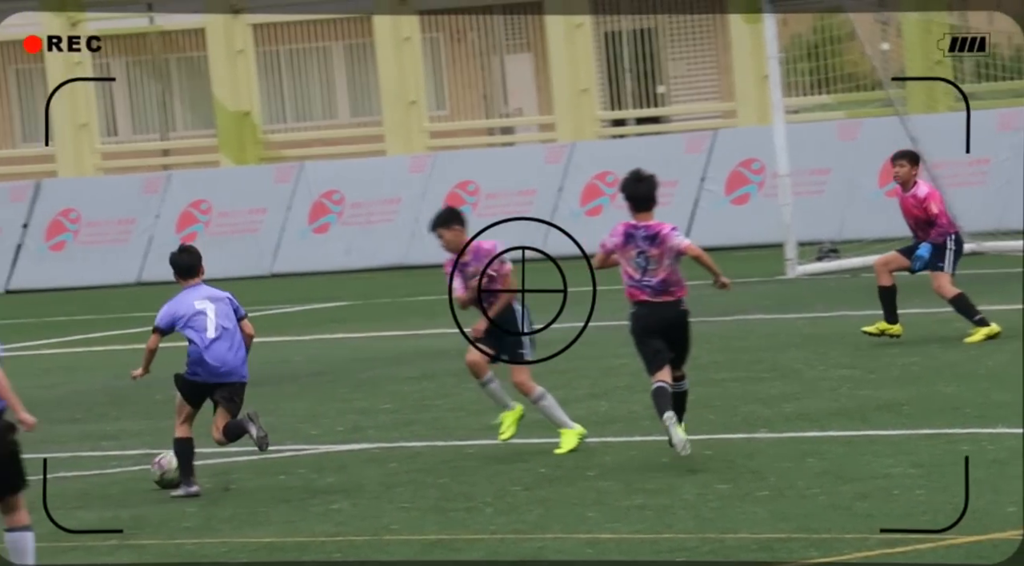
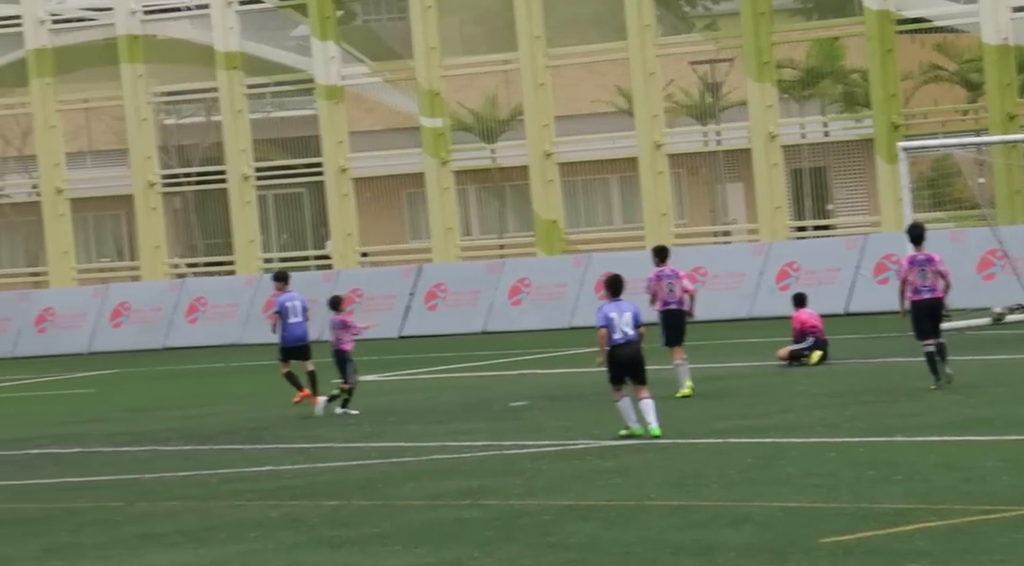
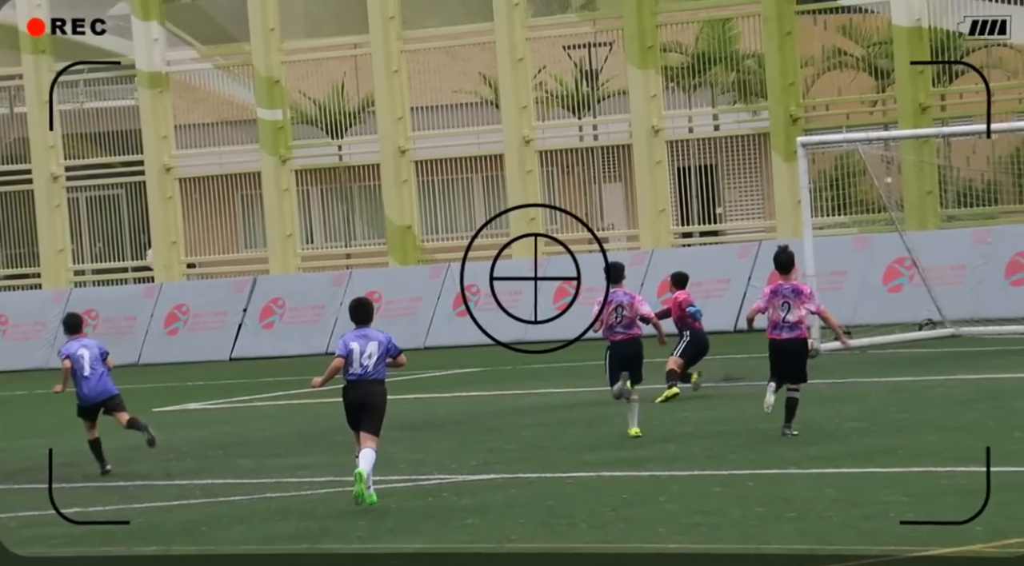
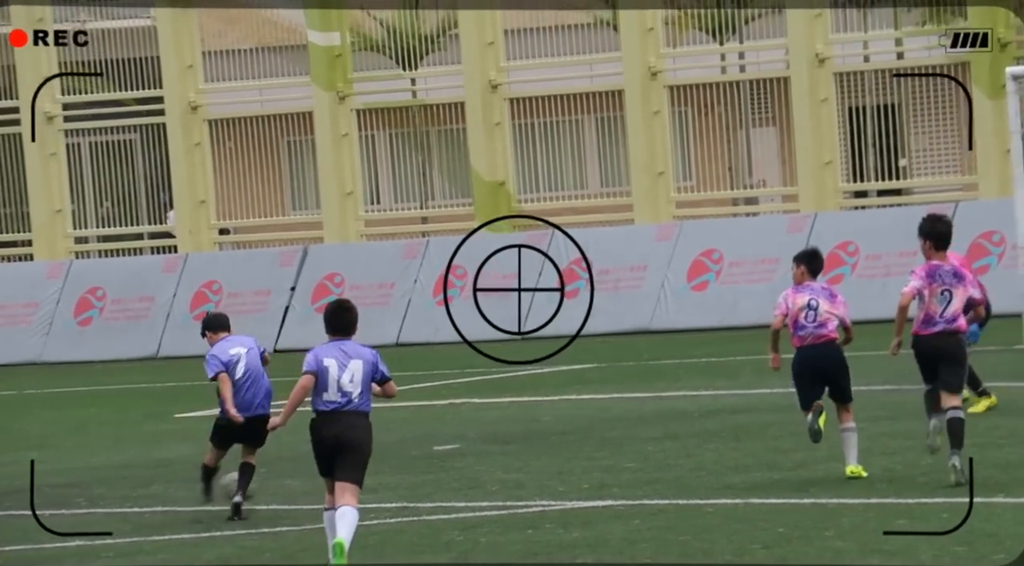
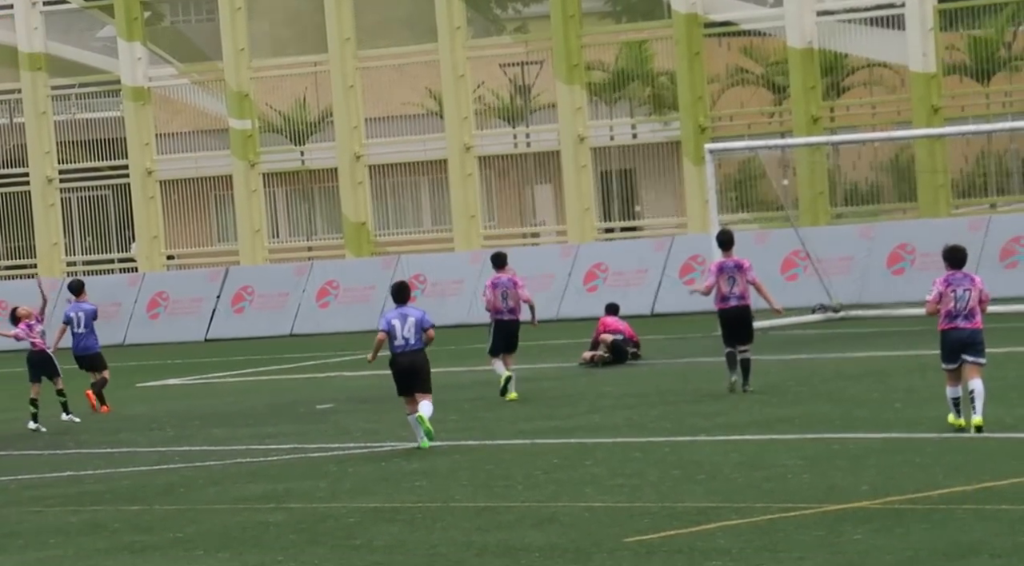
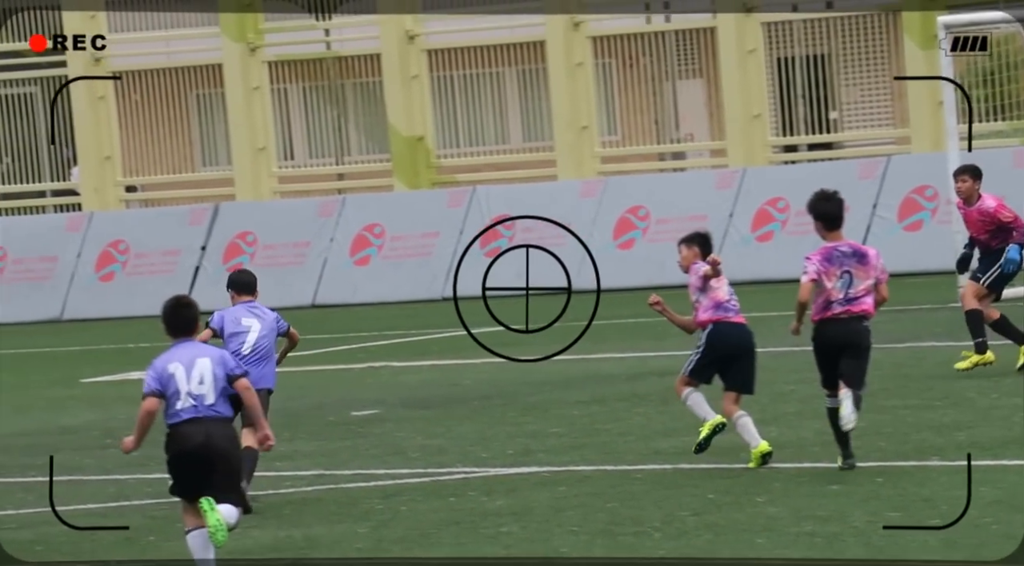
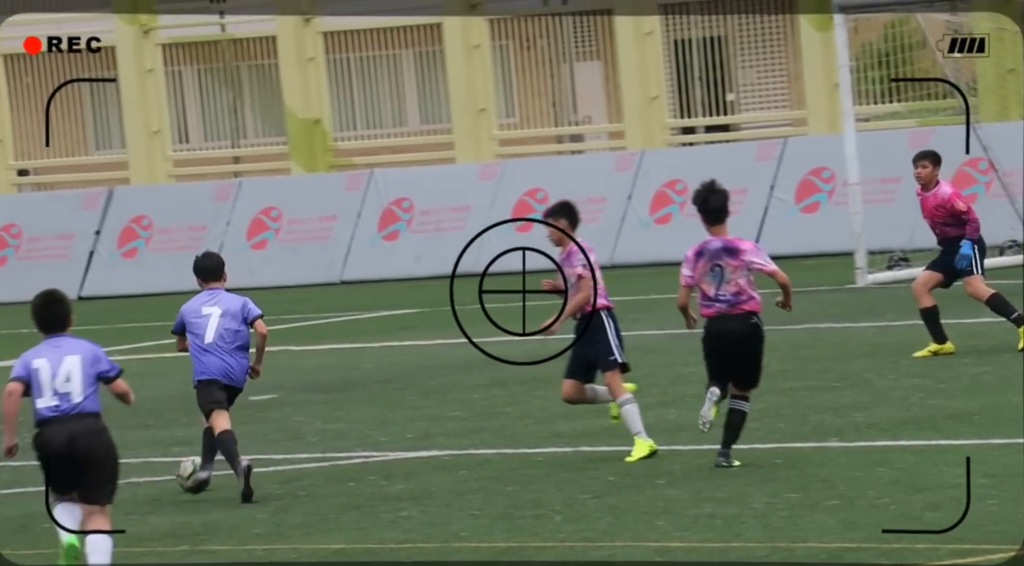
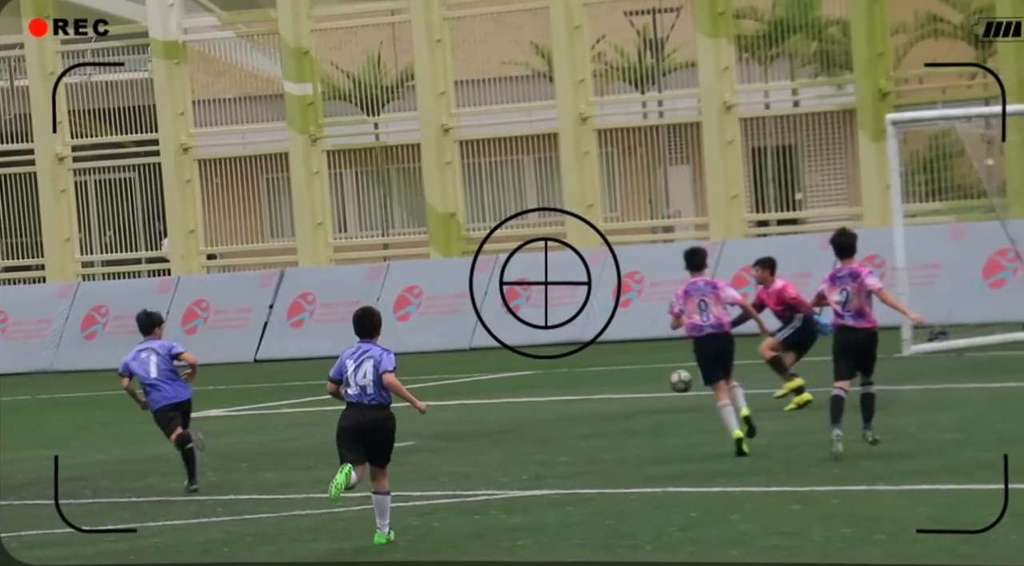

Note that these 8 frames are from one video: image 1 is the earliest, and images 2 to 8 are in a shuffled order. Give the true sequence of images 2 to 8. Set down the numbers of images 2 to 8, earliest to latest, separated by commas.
7, 6, 4, 8, 3, 5, 2
